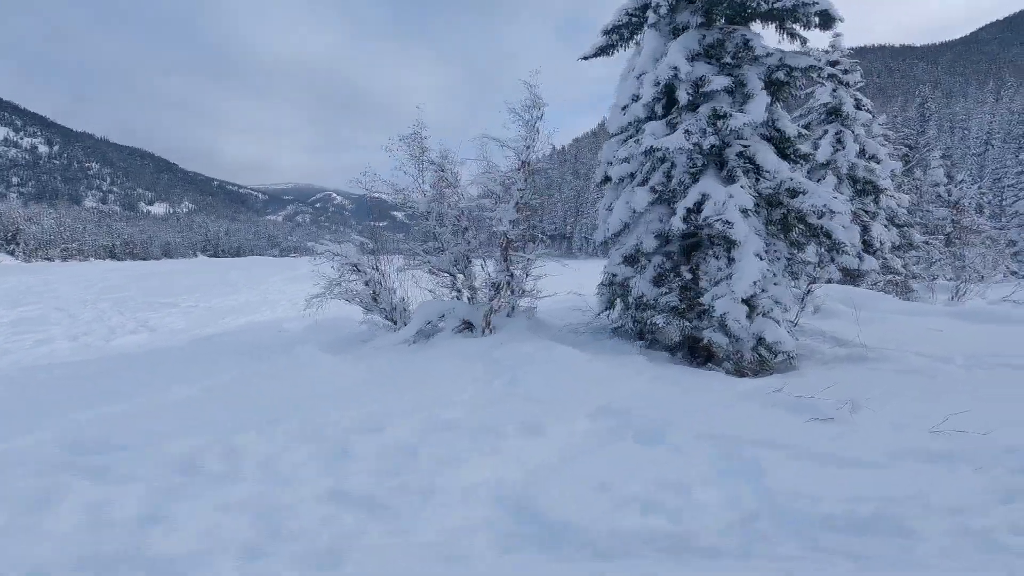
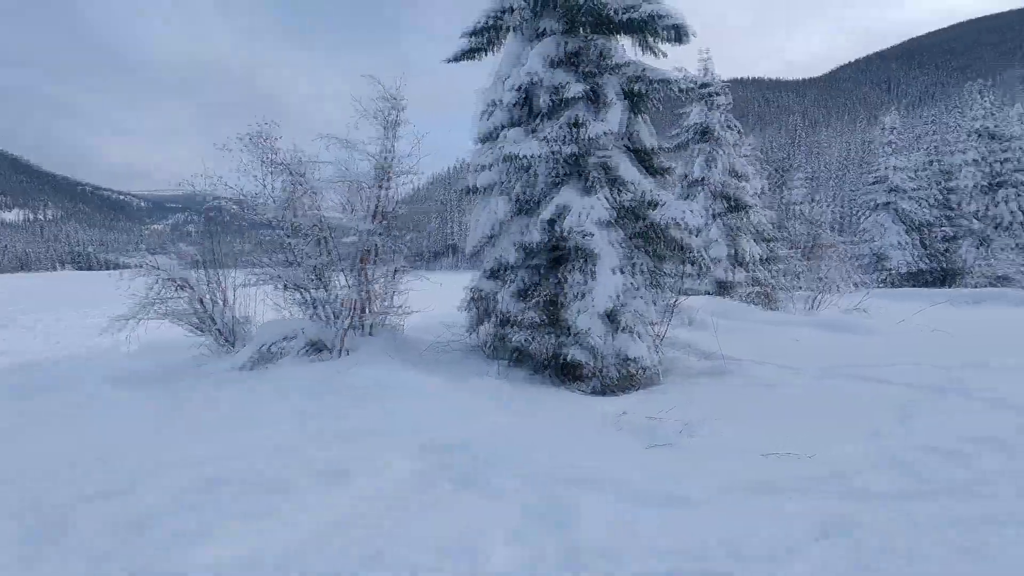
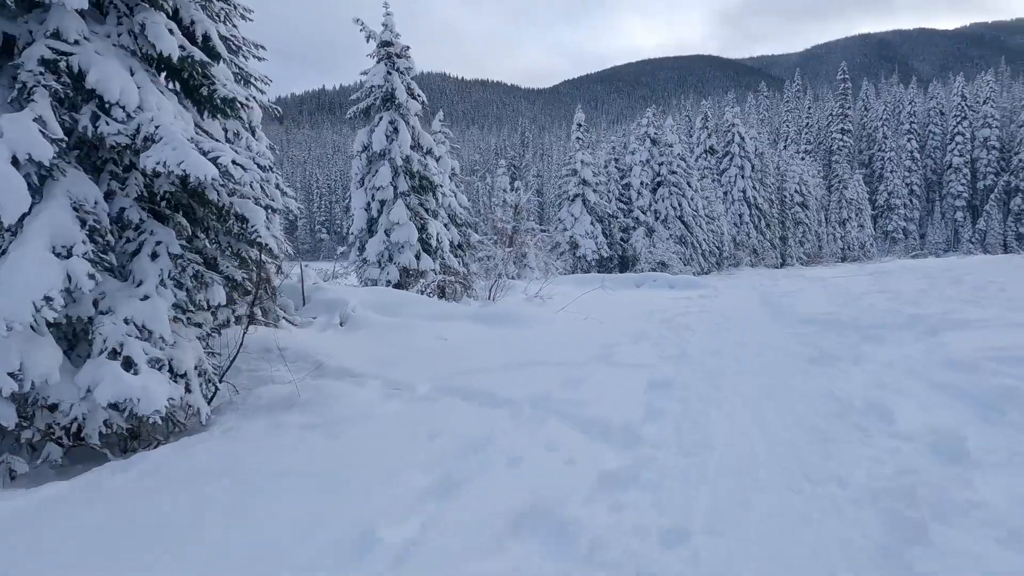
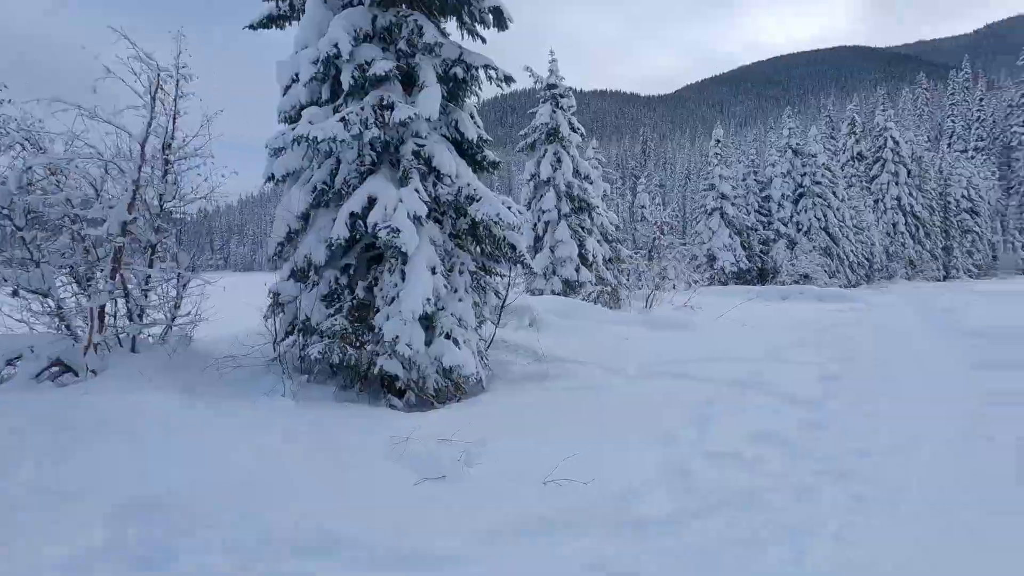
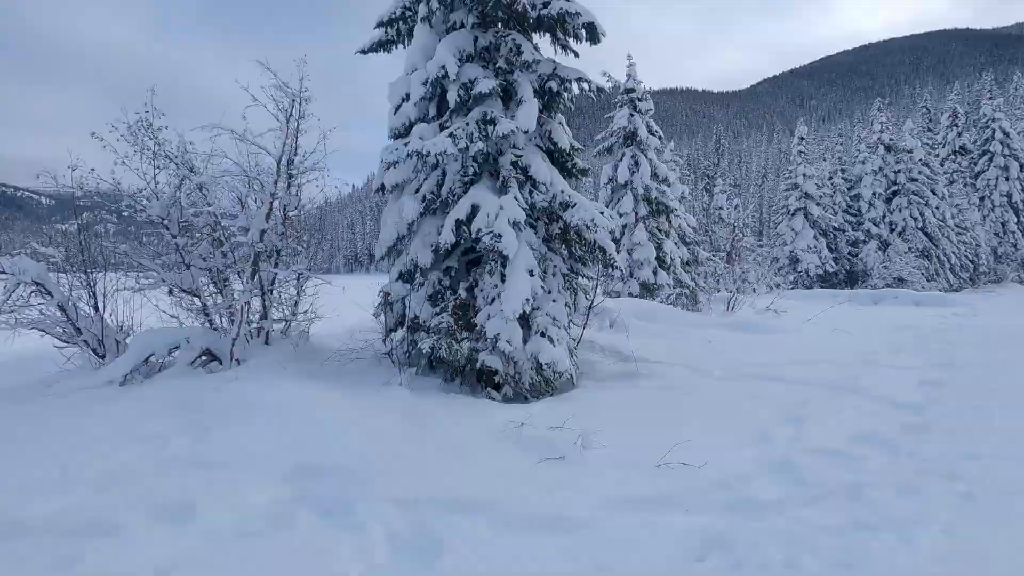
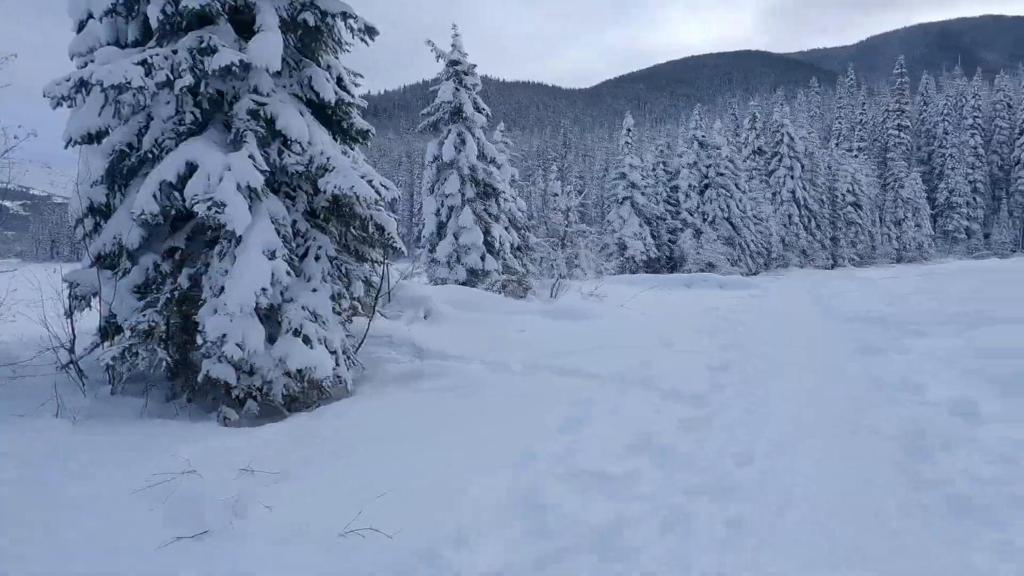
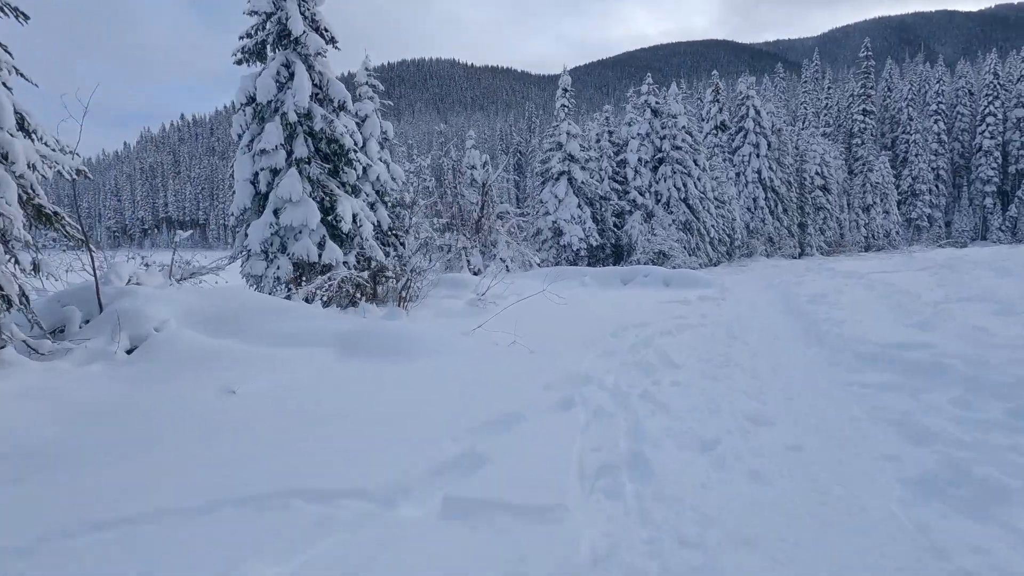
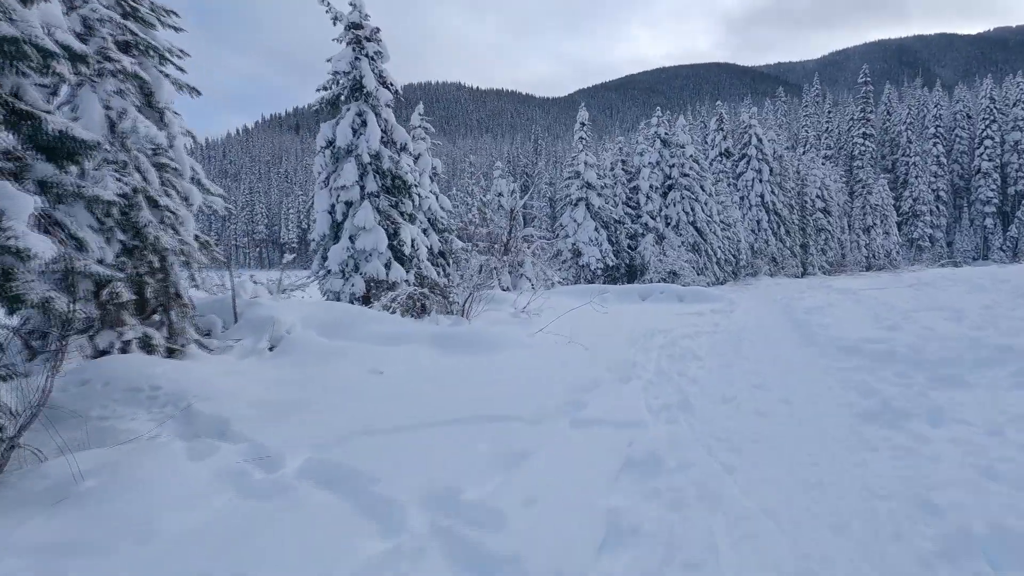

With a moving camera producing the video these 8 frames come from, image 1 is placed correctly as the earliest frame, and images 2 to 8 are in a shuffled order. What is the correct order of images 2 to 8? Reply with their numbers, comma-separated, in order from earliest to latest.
2, 5, 4, 6, 3, 8, 7
